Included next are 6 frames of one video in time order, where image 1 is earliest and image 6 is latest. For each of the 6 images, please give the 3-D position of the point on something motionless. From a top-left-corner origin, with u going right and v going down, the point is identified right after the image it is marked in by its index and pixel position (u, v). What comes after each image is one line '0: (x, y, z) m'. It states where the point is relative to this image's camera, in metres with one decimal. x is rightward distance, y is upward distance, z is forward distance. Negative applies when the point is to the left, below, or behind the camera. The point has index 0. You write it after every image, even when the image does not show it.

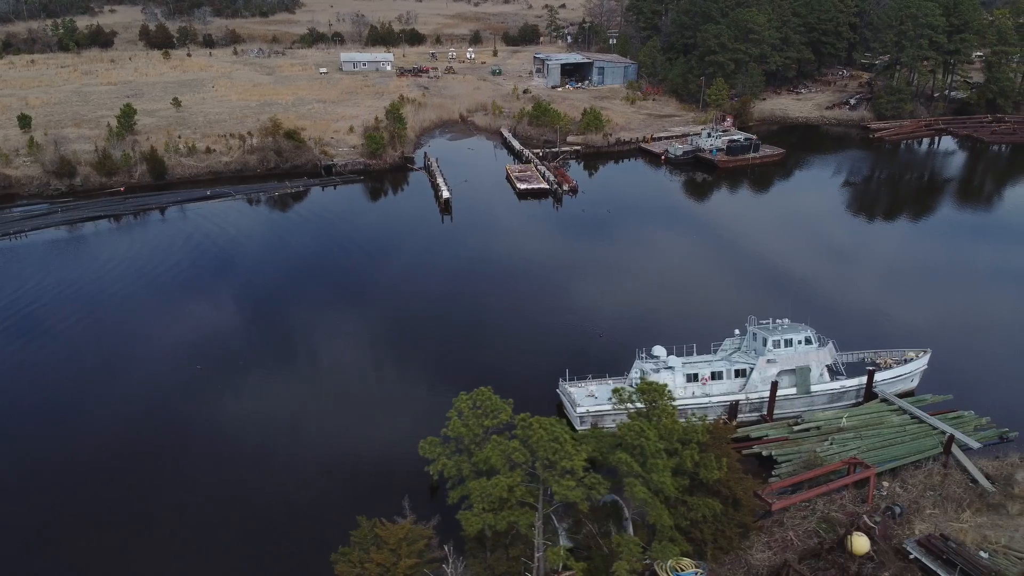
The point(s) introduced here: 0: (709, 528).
0: (+3.5, -4.3, +14.2) m
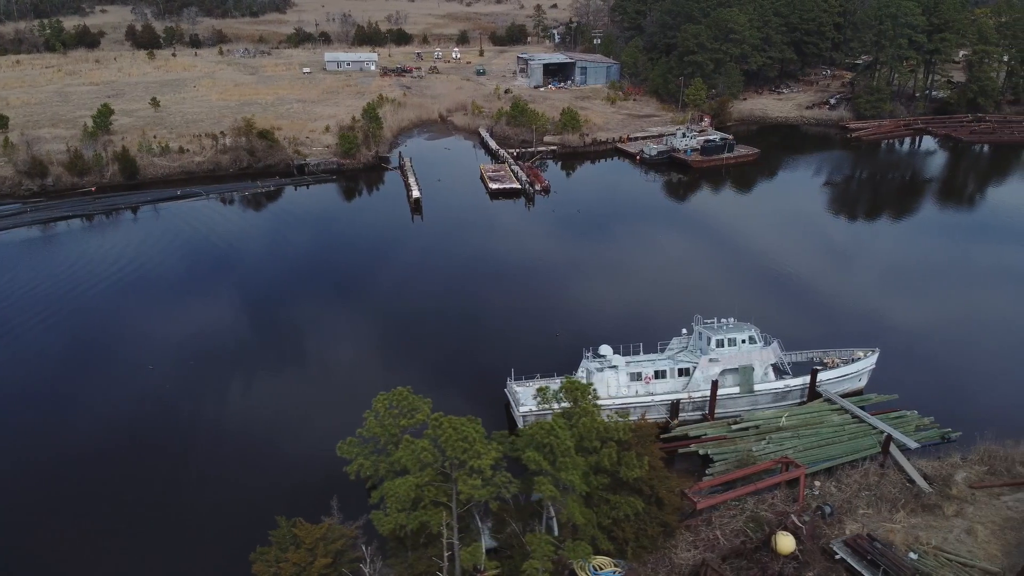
0: (+2.1, -4.2, +14.2) m
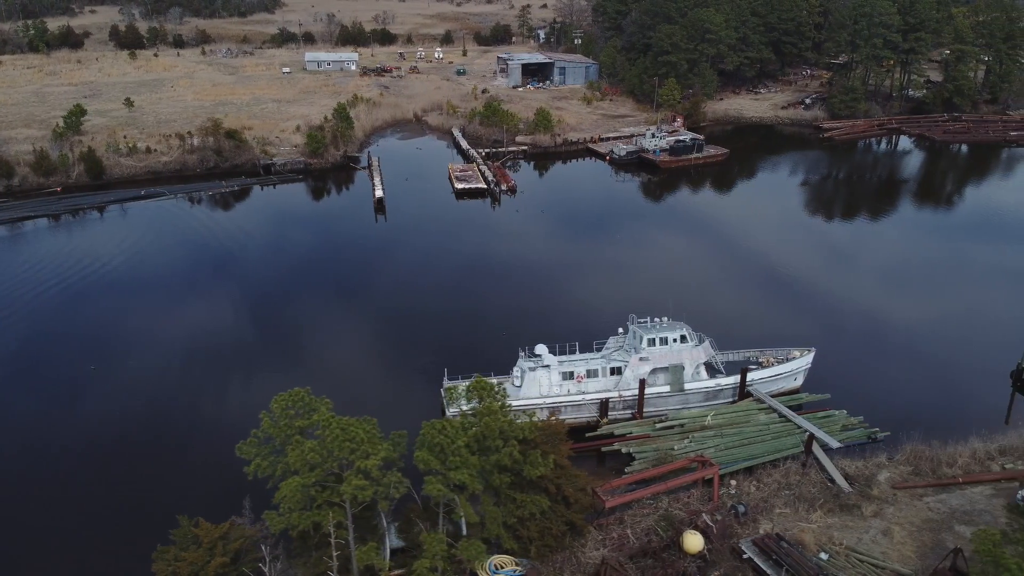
0: (+0.4, -4.2, +14.2) m
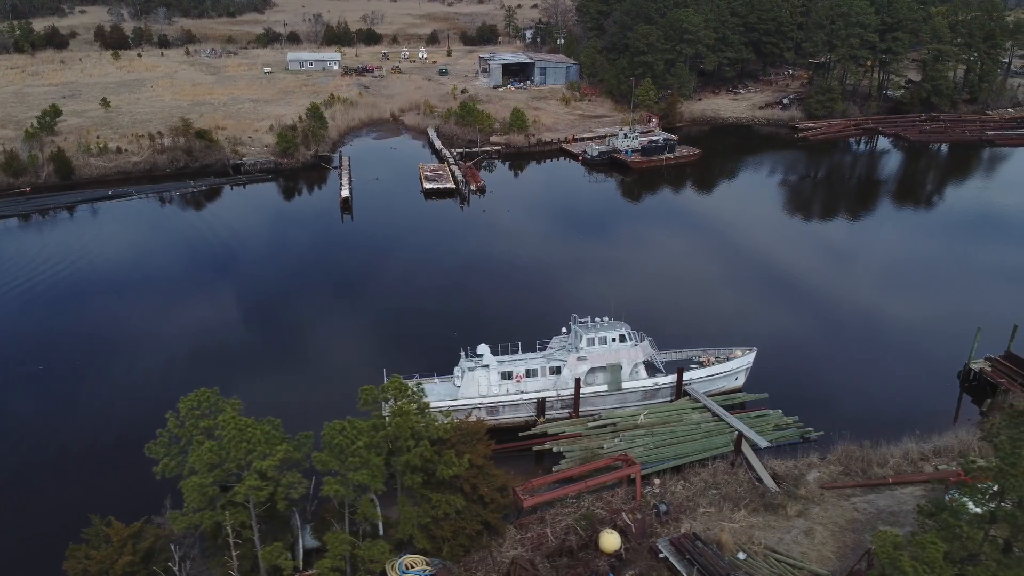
0: (-1.1, -4.2, +14.2) m
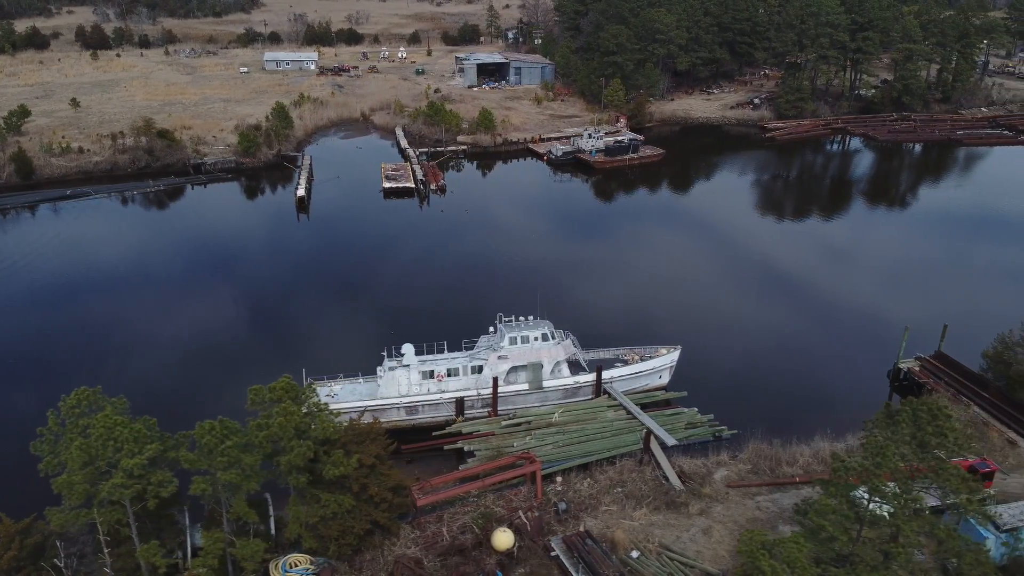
0: (-3.2, -4.2, +14.2) m
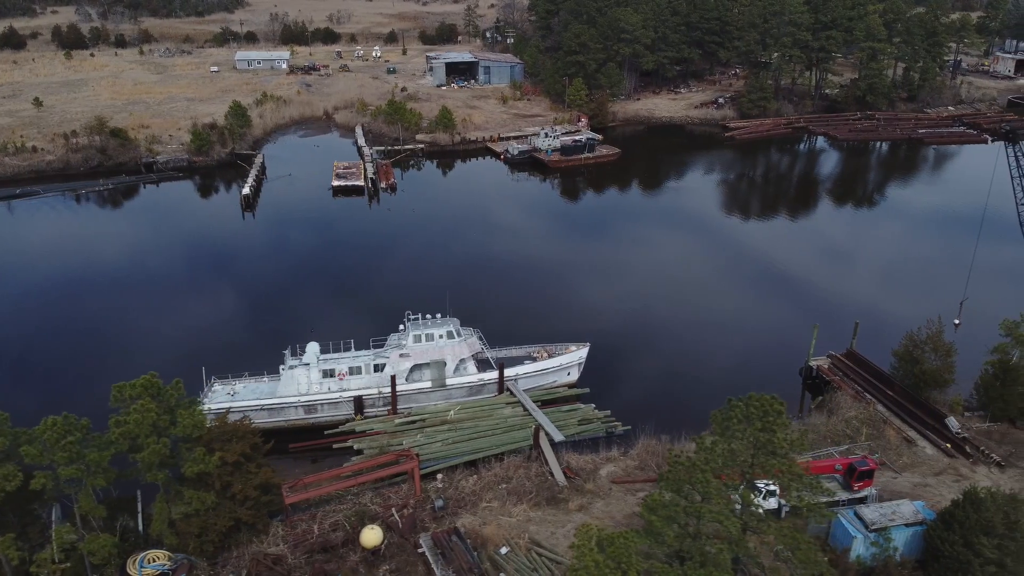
0: (-5.6, -4.1, +14.3) m
